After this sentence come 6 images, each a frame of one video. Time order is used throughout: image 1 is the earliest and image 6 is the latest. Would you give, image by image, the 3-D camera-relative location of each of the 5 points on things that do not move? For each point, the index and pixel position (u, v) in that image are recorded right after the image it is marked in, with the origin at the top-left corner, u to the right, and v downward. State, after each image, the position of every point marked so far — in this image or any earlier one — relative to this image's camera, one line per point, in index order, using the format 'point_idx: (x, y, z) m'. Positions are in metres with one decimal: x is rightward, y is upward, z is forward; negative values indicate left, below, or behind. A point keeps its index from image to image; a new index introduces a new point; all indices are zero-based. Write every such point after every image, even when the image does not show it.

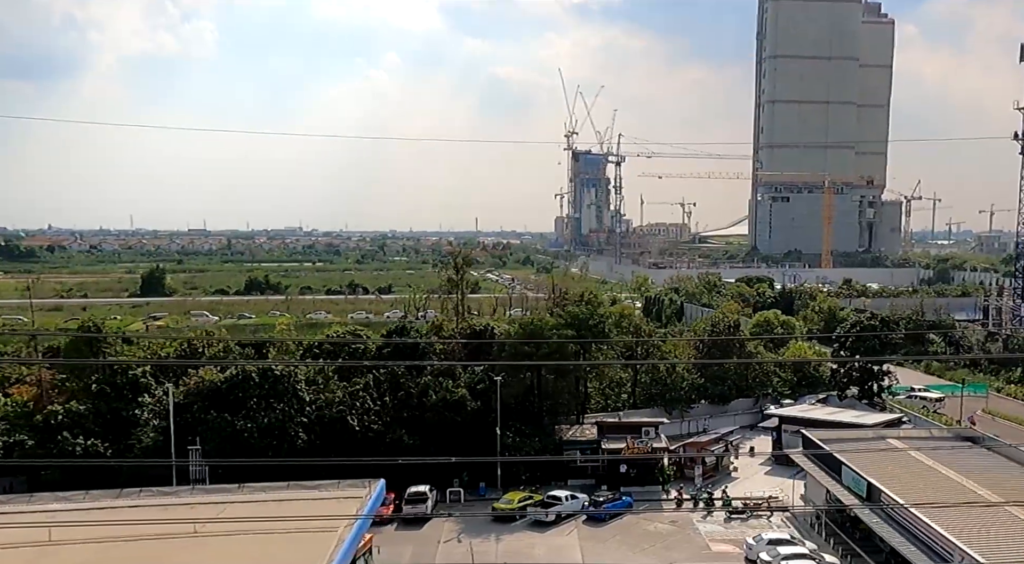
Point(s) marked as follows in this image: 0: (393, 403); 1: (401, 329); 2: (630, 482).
0: (-2.2, -2.2, +14.3) m
1: (-2.3, -1.0, +16.8) m
2: (+2.1, -3.6, +14.5) m
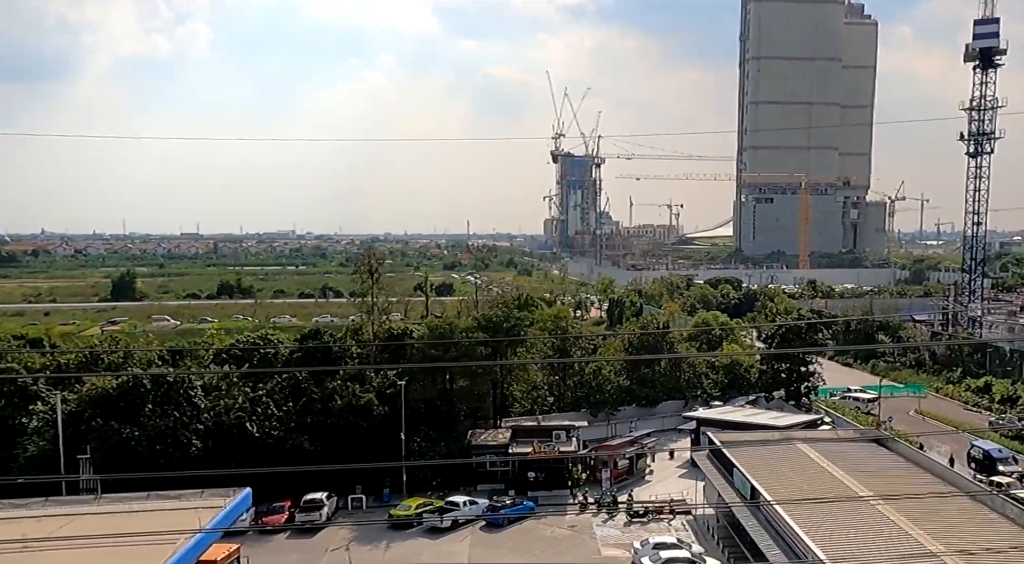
0: (-3.9, -2.3, +14.1) m
1: (-4.1, -1.1, +16.6) m
2: (+0.5, -3.7, +14.4) m
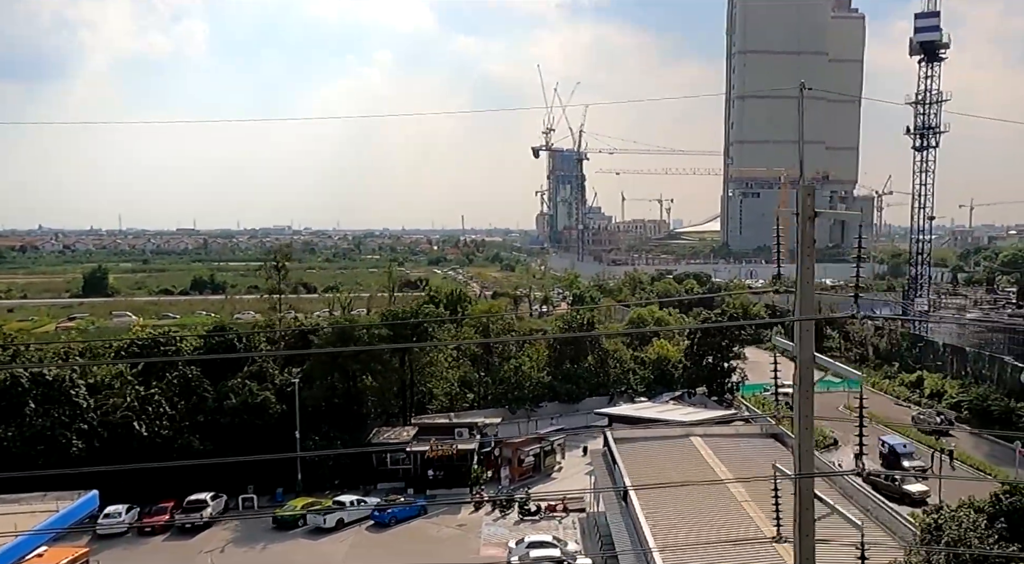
0: (-5.7, -2.2, +13.9) m
1: (-5.9, -1.0, +16.3) m
2: (-1.3, -3.6, +14.2) m
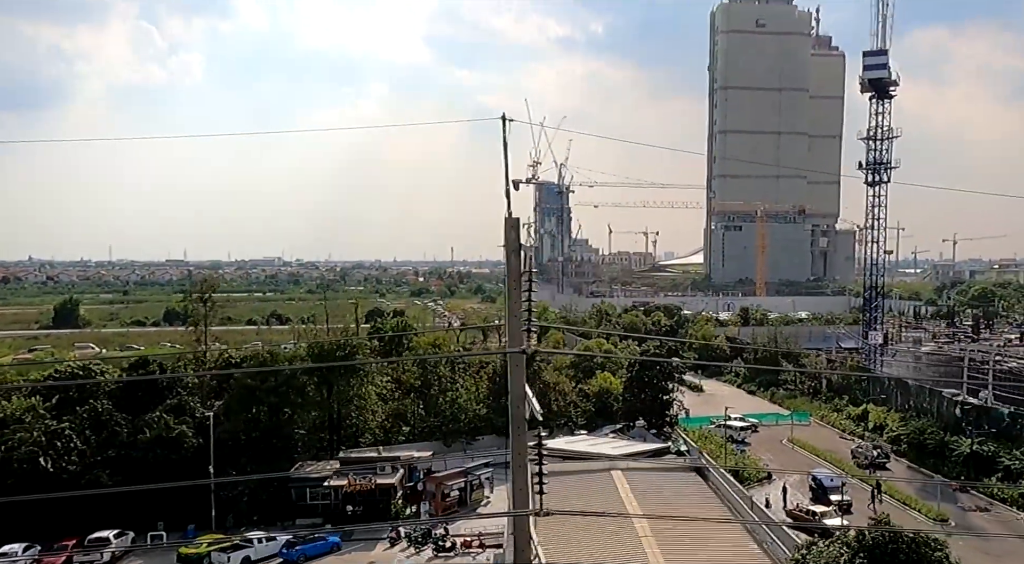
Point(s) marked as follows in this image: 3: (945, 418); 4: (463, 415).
0: (-7.0, -2.7, +13.6) m
1: (-7.3, -1.6, +16.1) m
2: (-2.7, -4.2, +13.9) m
3: (+10.1, -3.2, +18.6) m
4: (-1.1, -3.1, +18.2) m
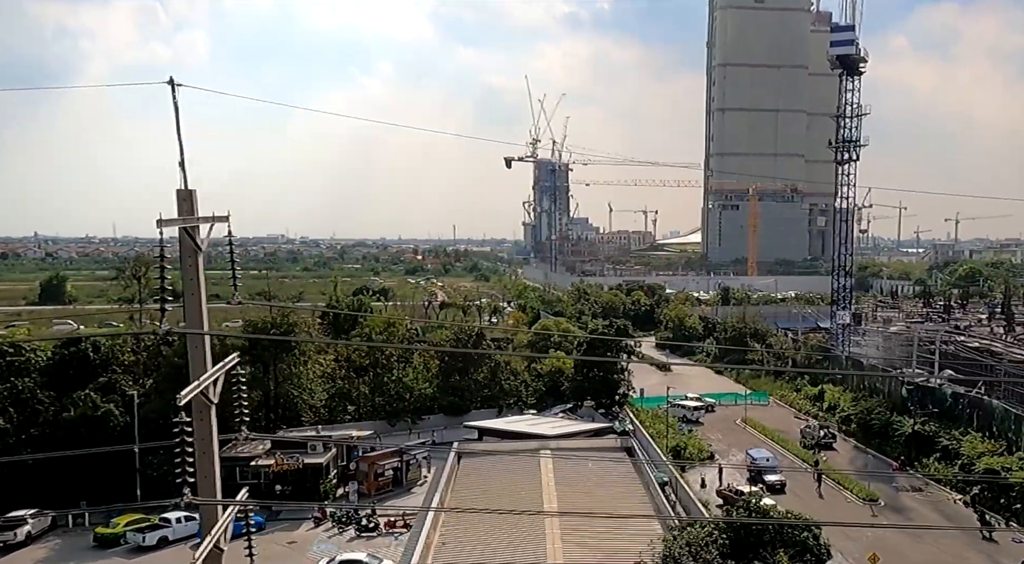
0: (-8.3, -2.3, +13.4) m
1: (-8.6, -1.2, +15.9) m
2: (-4.0, -3.8, +13.8) m
3: (+8.8, -2.7, +18.6) m
4: (-2.4, -2.6, +18.1) m
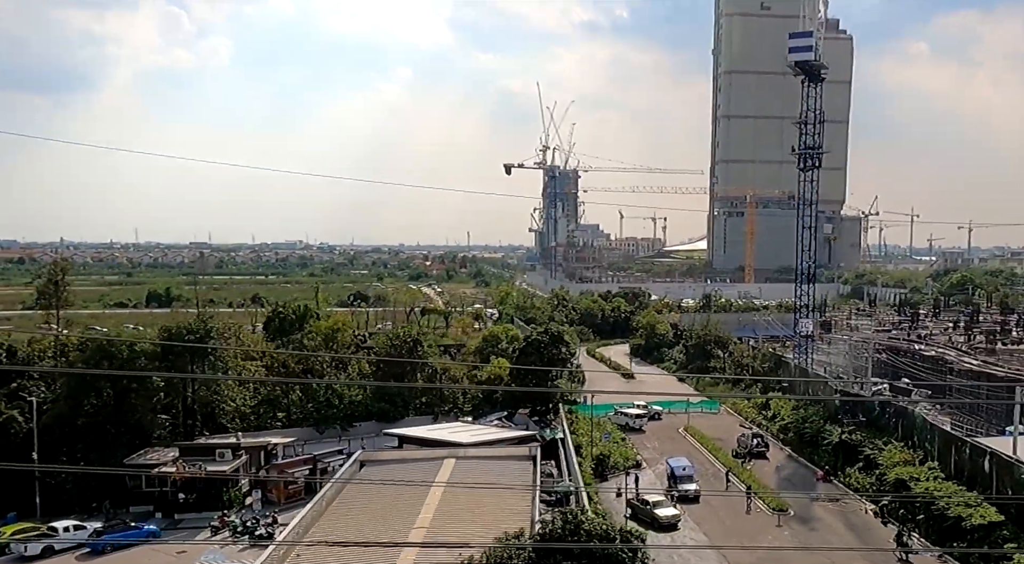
0: (-9.9, -2.4, +13.3) m
1: (-10.2, -1.3, +15.8) m
2: (-5.6, -3.9, +13.7) m
3: (+7.3, -2.9, +18.3) m
4: (-4.0, -2.7, +18.0) m
